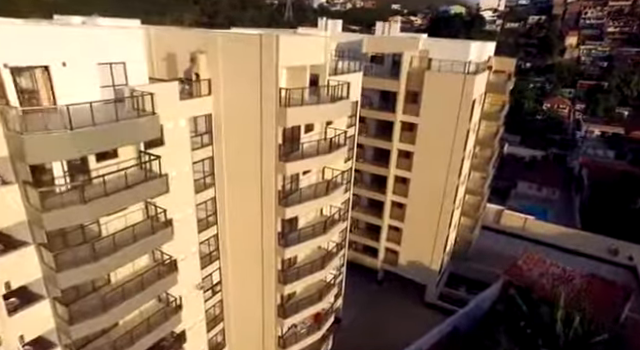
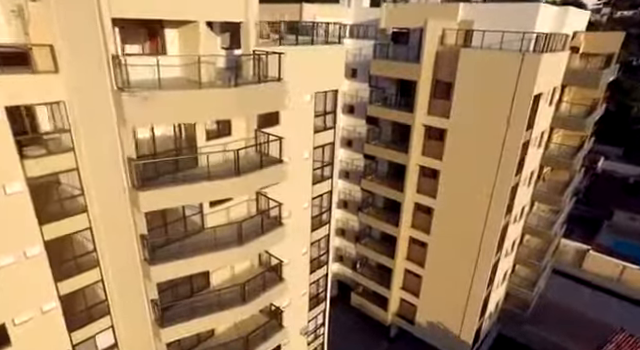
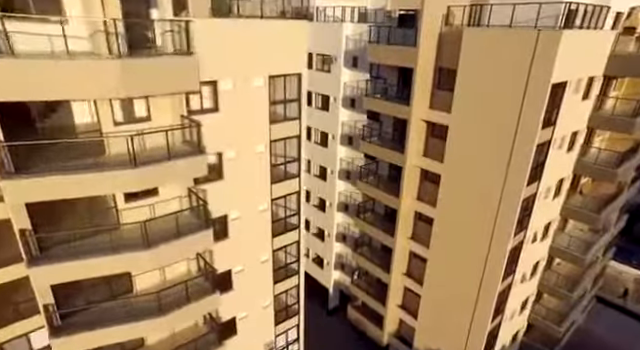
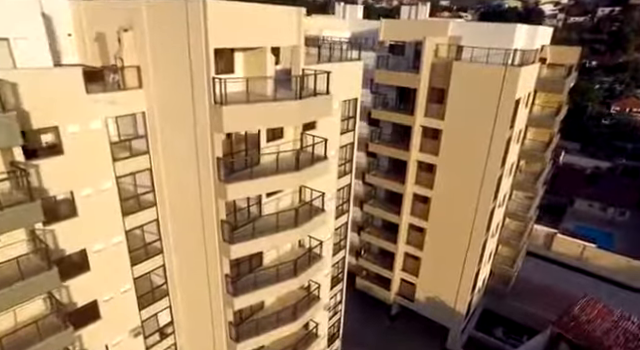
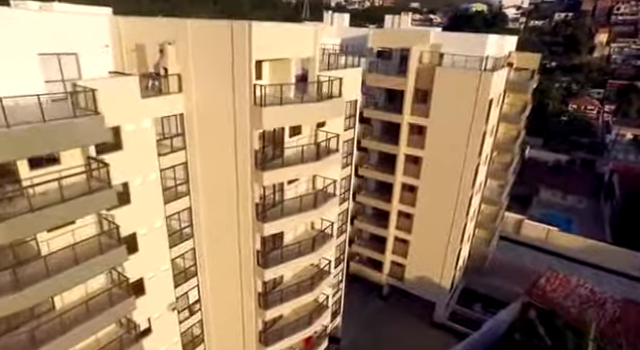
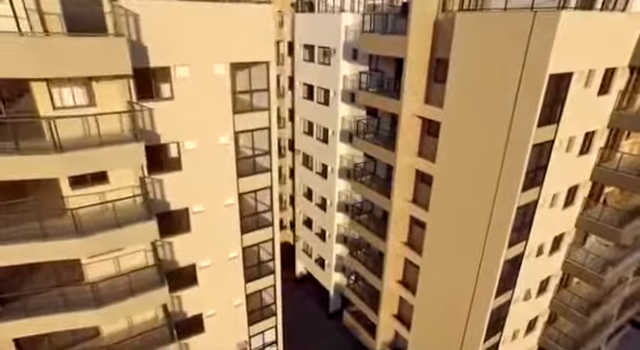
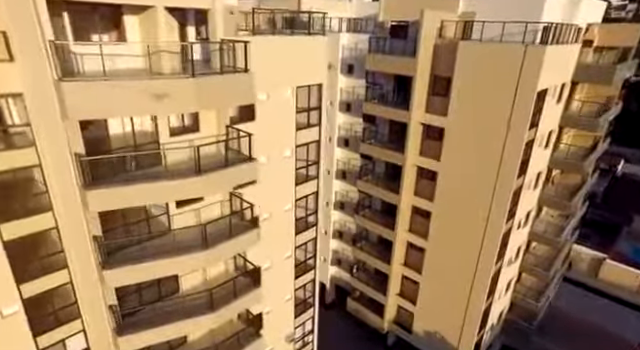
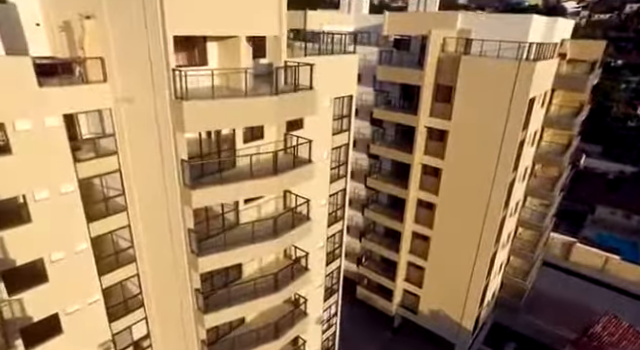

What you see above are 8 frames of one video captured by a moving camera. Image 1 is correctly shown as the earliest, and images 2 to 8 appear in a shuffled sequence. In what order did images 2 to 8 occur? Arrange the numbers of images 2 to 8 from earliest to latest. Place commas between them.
5, 4, 8, 2, 7, 3, 6
